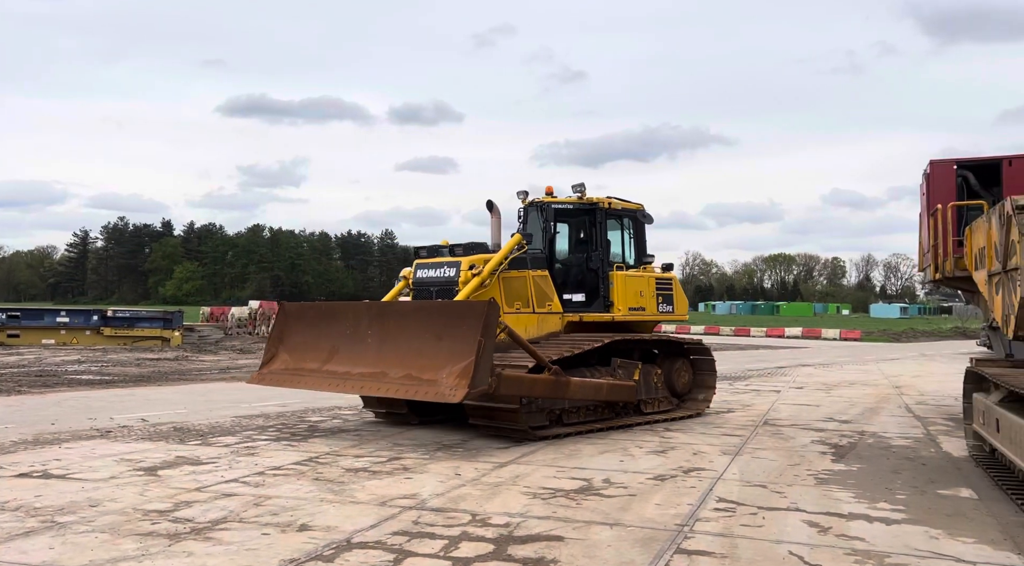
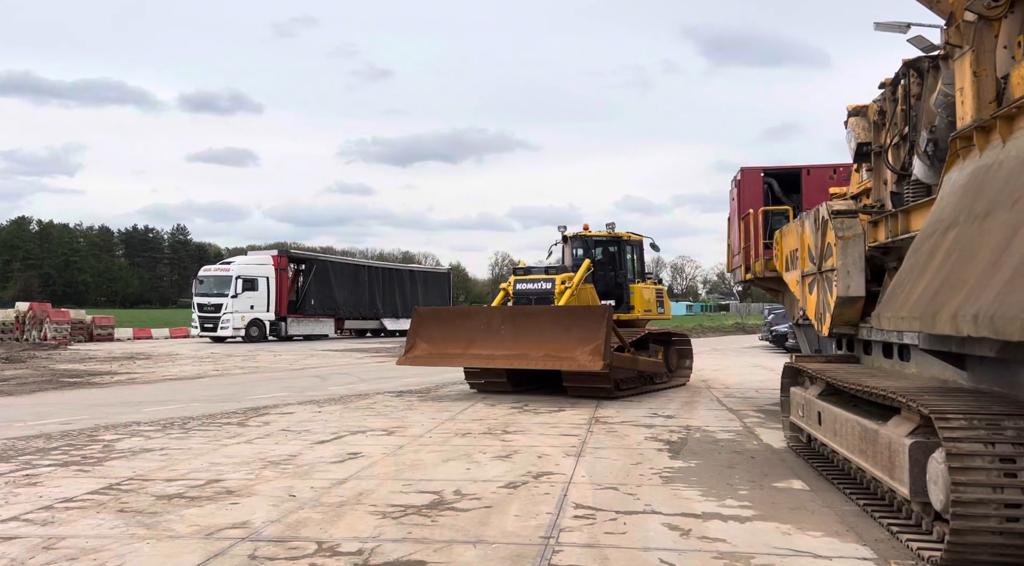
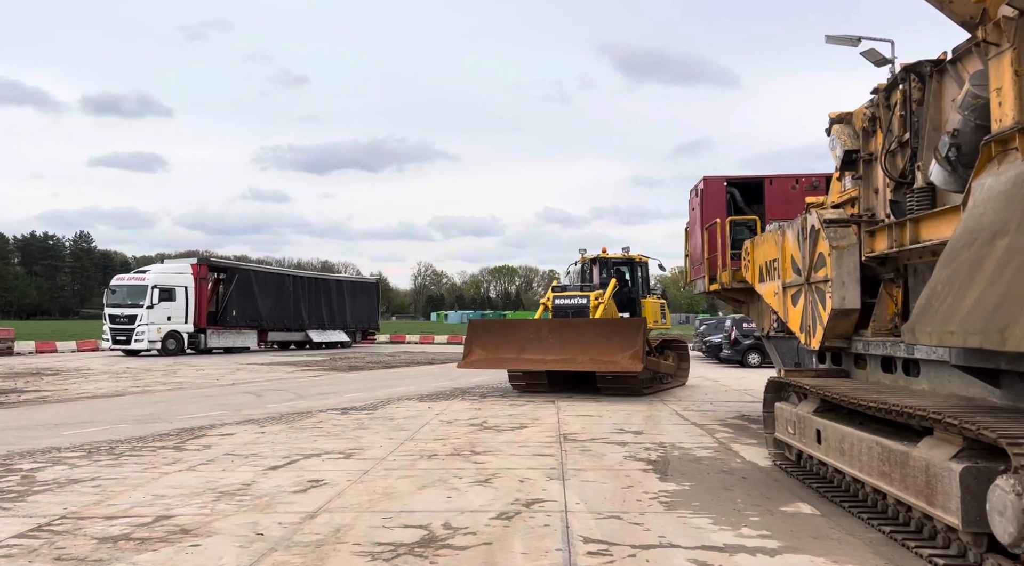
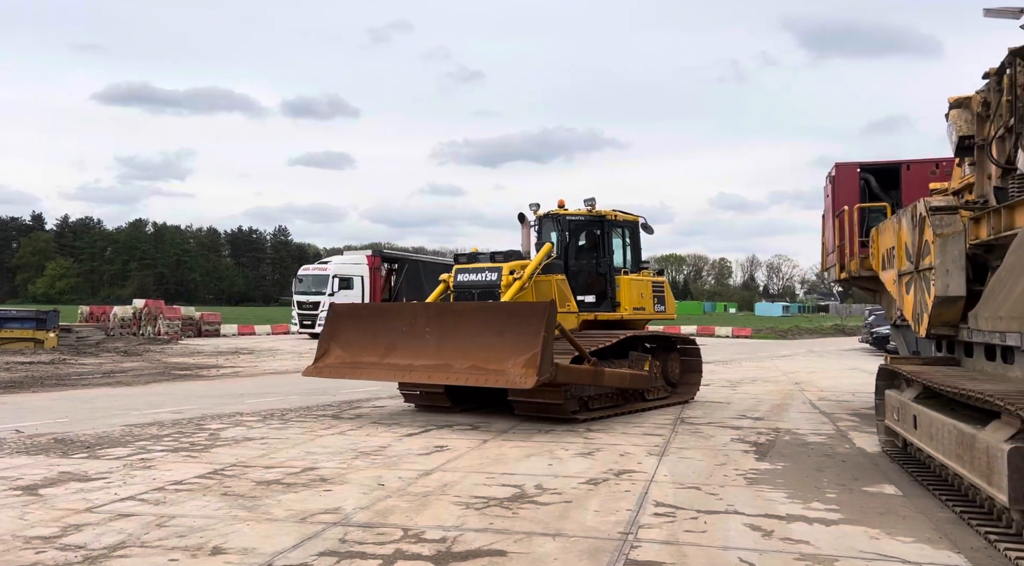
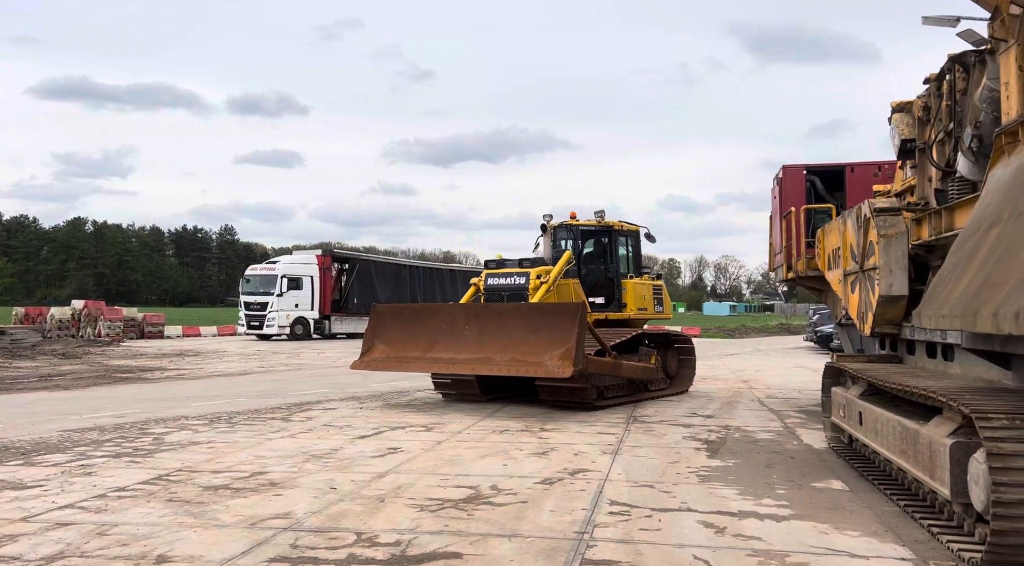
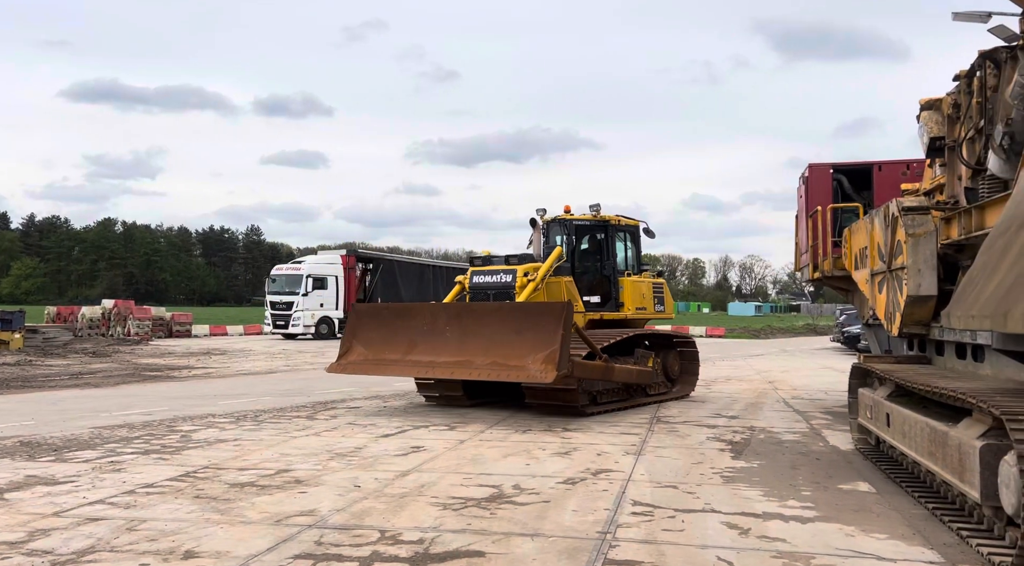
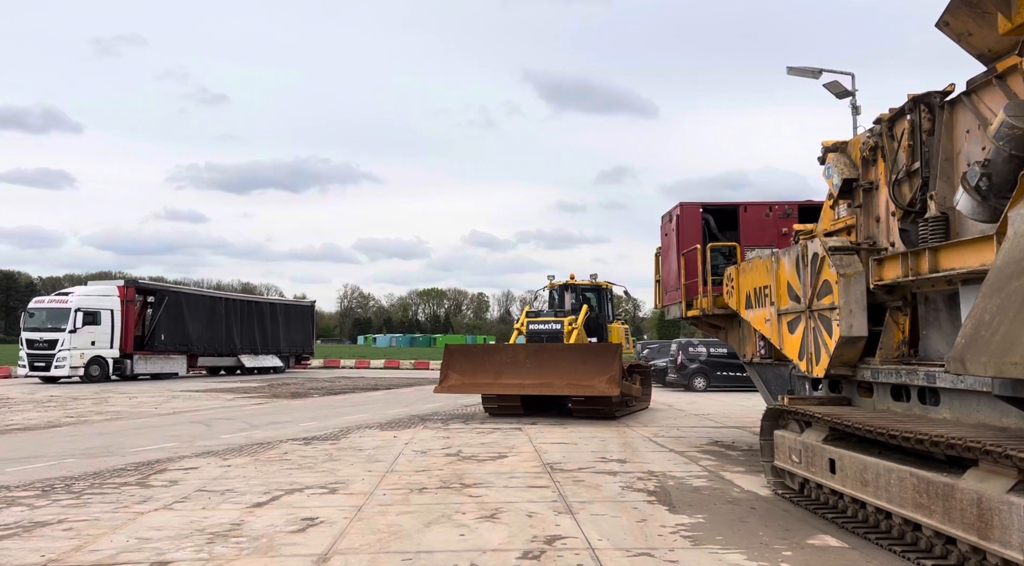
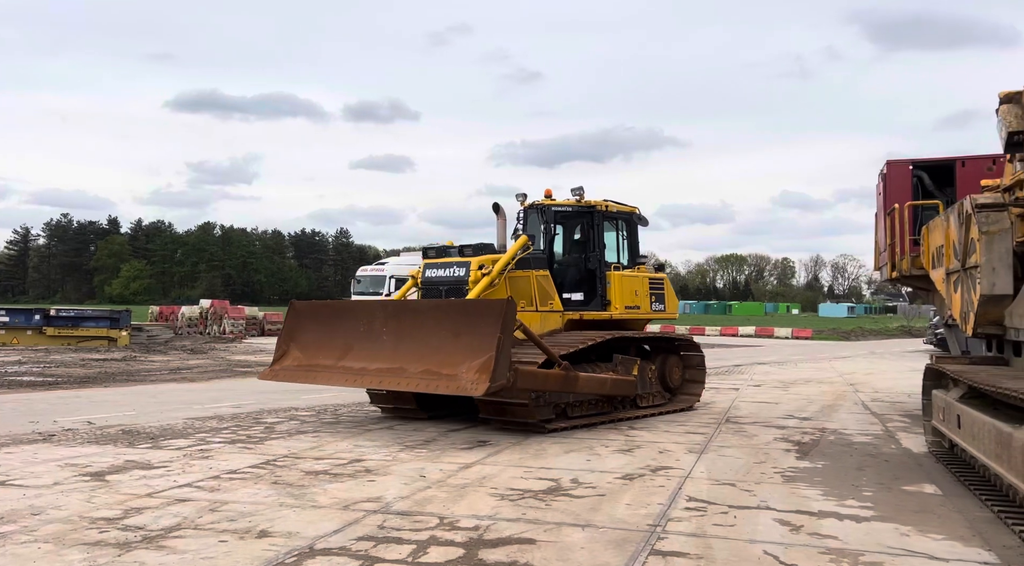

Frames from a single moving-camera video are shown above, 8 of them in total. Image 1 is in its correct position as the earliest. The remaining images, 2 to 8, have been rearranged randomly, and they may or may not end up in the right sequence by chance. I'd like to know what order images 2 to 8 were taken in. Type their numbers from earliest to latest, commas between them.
8, 4, 6, 5, 2, 3, 7
